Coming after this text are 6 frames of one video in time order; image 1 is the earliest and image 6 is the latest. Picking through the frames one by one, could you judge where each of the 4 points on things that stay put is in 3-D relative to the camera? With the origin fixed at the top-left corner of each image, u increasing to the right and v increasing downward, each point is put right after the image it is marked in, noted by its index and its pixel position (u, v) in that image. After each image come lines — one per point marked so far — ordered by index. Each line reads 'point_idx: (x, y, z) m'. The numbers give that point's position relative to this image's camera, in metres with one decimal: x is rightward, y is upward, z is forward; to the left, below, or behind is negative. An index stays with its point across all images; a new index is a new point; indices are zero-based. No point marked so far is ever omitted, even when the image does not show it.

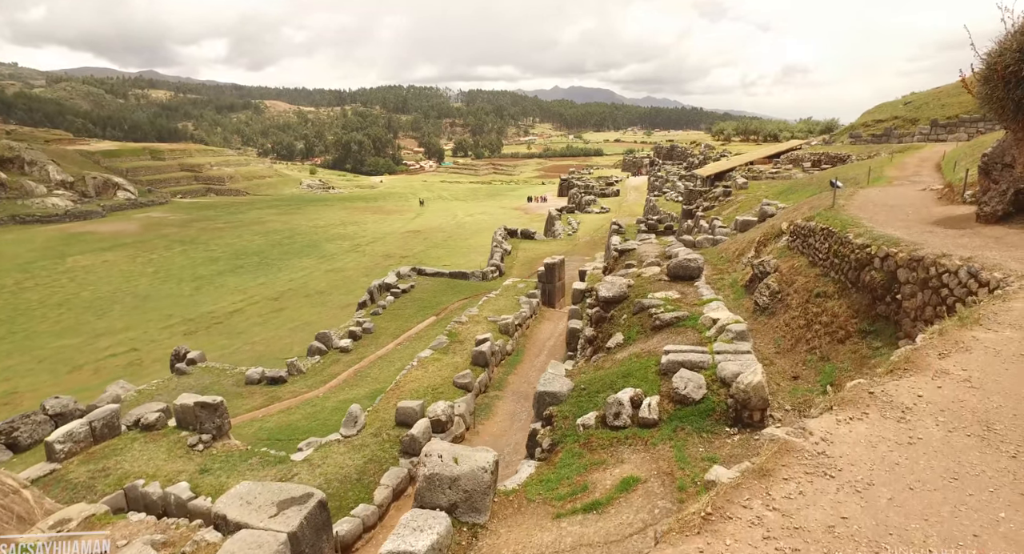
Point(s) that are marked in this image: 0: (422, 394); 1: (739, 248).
0: (-2.7, -3.5, +16.6) m
1: (+6.6, +0.8, +16.7) m
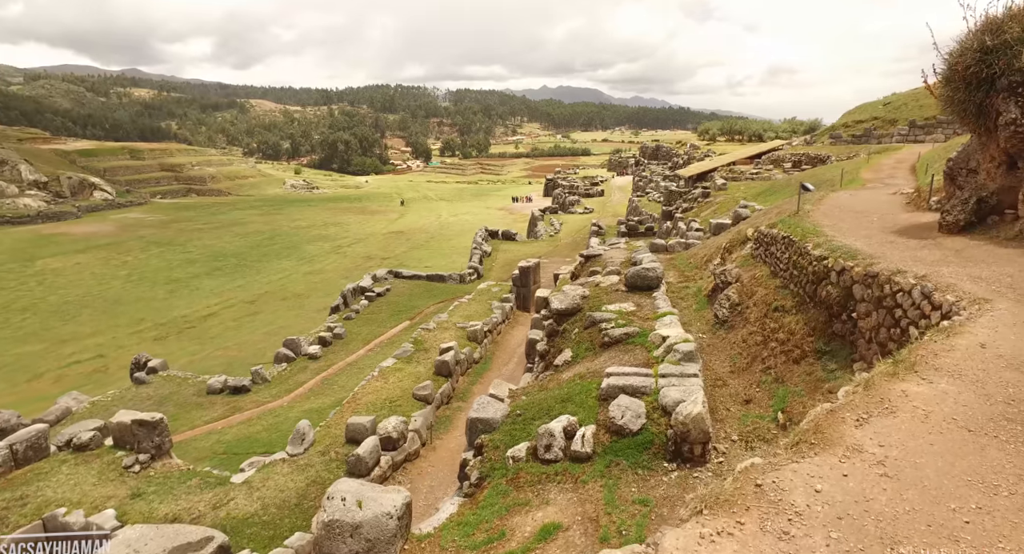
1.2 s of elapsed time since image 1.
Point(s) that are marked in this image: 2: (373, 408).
0: (-3.8, -3.7, +15.9) m
1: (+5.5, +0.6, +16.1) m
2: (-3.9, -3.7, +15.9) m
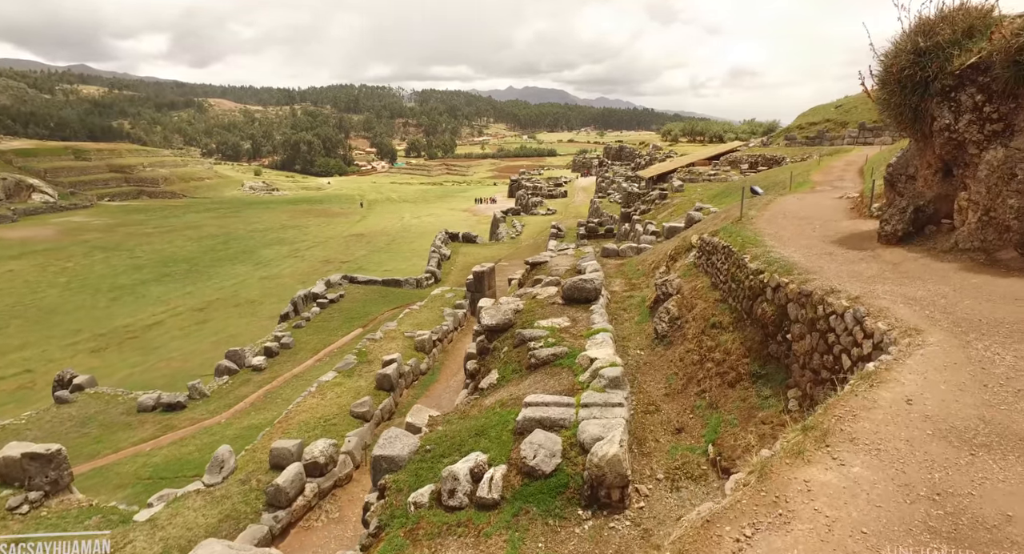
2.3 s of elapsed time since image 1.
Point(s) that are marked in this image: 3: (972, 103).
0: (-5.3, -4.0, +14.9) m
1: (+3.9, +0.5, +15.6) m
2: (-5.4, -4.0, +14.9) m
3: (+8.8, +3.4, +11.0) m
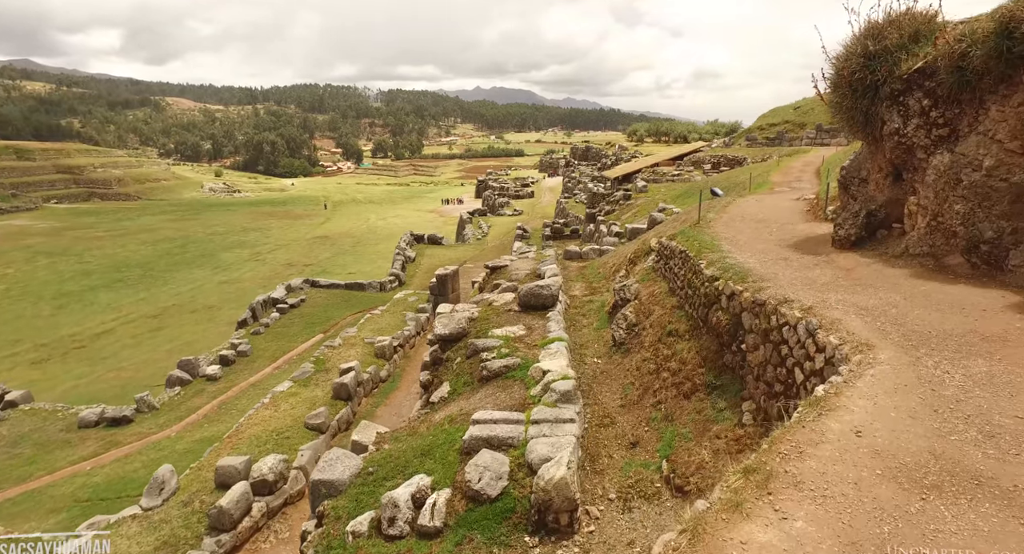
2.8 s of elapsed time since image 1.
0: (-6.3, -4.2, +14.2) m
1: (+2.8, +0.4, +15.5) m
2: (-6.4, -4.2, +14.2) m
3: (+7.9, +3.4, +11.1) m
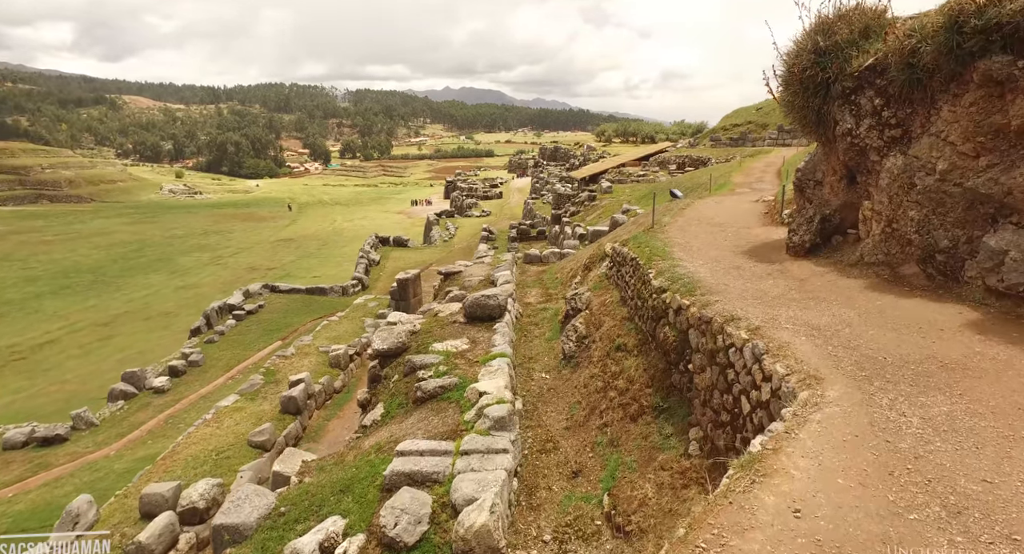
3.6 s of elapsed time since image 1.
0: (-7.4, -4.4, +13.3) m
1: (+1.6, +0.2, +15.0) m
2: (-7.5, -4.4, +13.3) m
3: (+6.9, +3.3, +10.9) m
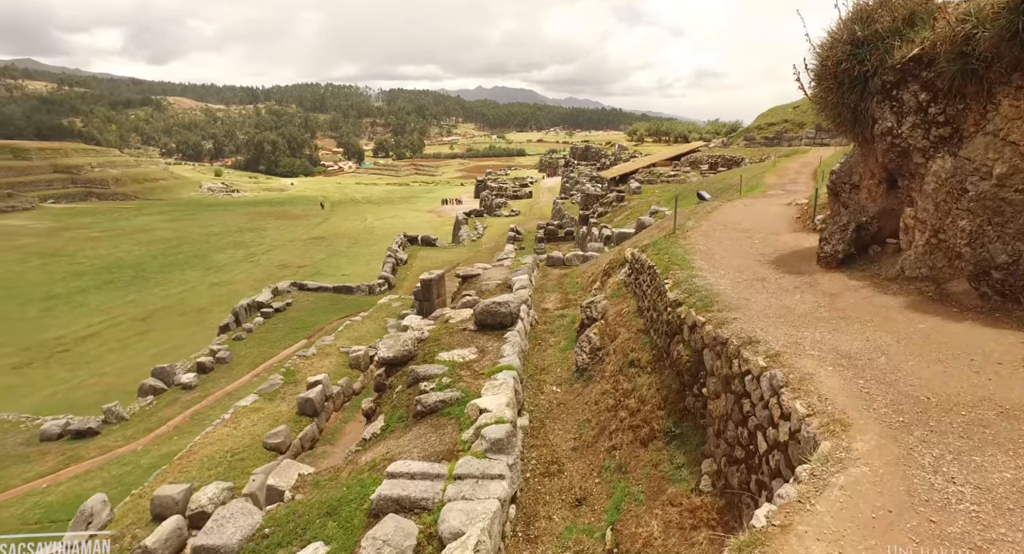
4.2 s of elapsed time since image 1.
0: (-7.0, -4.4, +13.2) m
1: (+2.1, +0.1, +14.5) m
2: (-7.2, -4.4, +13.2) m
3: (+7.2, +3.1, +10.1) m
